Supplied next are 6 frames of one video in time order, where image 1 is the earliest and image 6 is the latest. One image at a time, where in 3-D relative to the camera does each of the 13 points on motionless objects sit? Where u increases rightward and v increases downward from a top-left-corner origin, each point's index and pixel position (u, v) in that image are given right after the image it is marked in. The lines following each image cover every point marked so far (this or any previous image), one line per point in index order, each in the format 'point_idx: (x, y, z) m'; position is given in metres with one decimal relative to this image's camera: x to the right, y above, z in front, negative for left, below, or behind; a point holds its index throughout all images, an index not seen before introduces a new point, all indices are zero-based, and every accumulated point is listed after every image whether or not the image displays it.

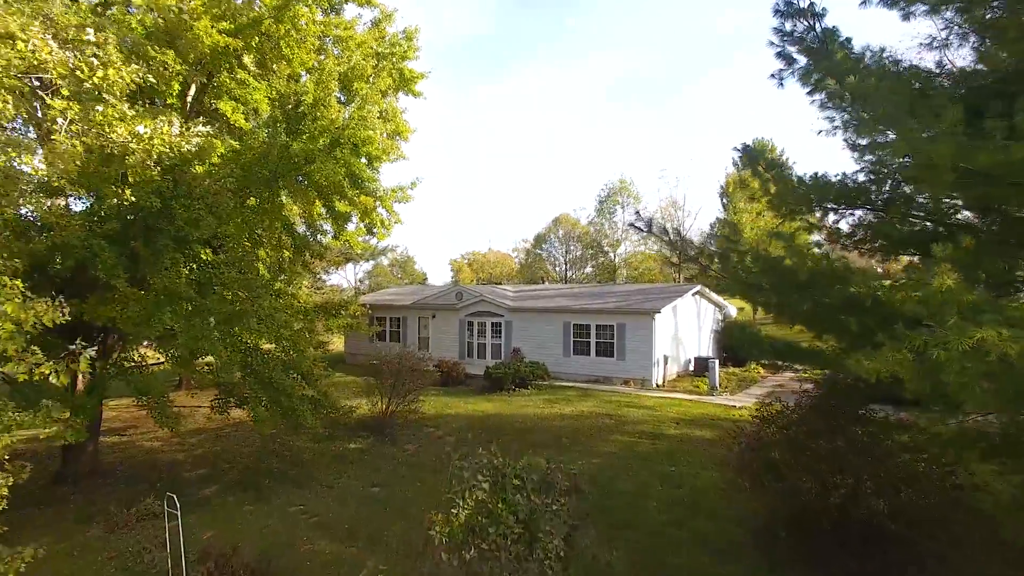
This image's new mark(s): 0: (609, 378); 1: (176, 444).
0: (+2.5, -2.4, +19.2) m
1: (-6.9, -3.2, +15.2) m
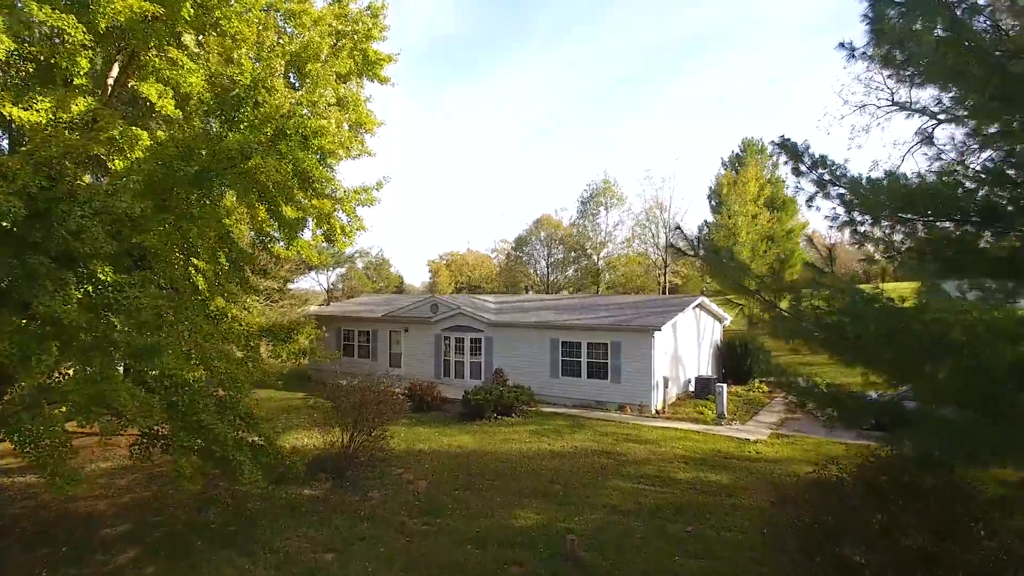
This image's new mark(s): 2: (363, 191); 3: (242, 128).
0: (+2.1, -2.7, +17.2) m
1: (-7.2, -3.5, +12.9) m
2: (-2.8, +1.8, +14.0) m
3: (-3.6, +2.2, +10.0) m
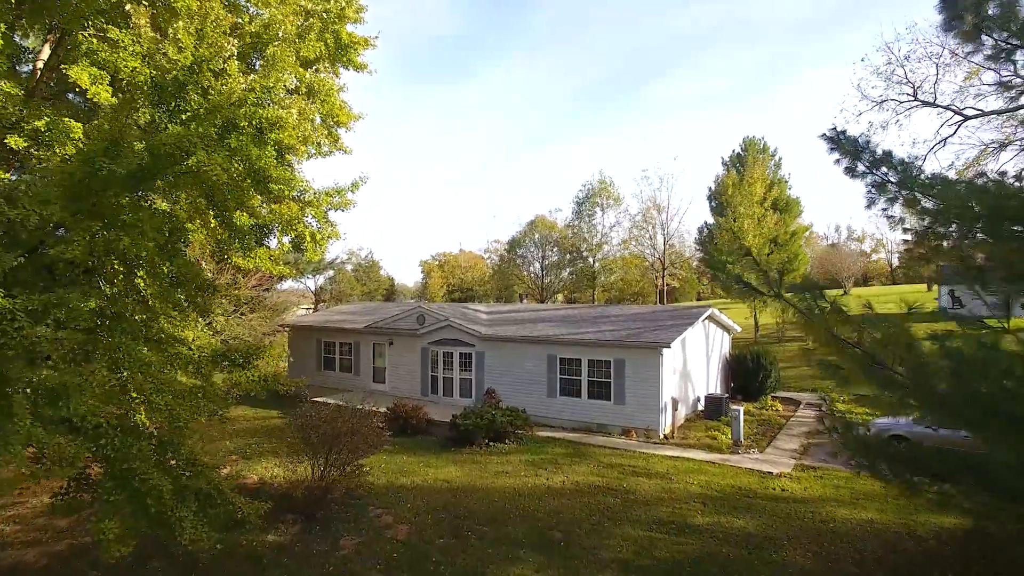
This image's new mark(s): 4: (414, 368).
0: (+2.0, -2.9, +15.6) m
1: (-7.3, -3.7, +11.2) m
2: (-2.9, +1.6, +12.4) m
3: (-3.7, +1.9, +8.4) m
4: (-2.6, -2.1, +19.2) m
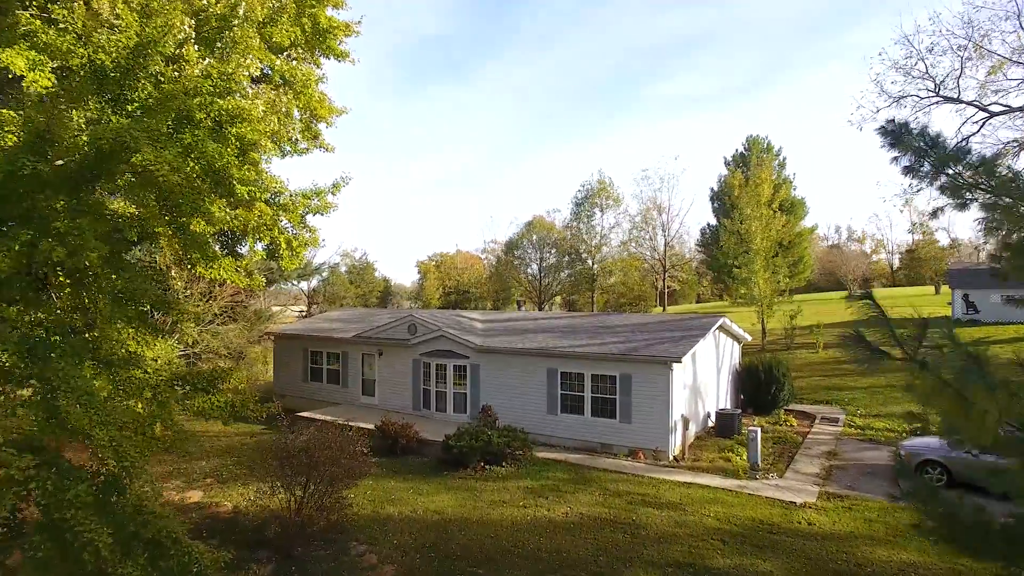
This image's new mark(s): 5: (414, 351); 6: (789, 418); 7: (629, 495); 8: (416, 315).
0: (+1.9, -3.1, +14.4) m
1: (-7.4, -3.9, +10.0) m
2: (-3.0, +1.4, +11.2) m
3: (-3.7, +1.7, +7.2) m
4: (-2.6, -2.3, +18.0) m
5: (-2.3, -1.5, +17.8) m
6: (+6.7, -3.1, +17.9) m
7: (+1.9, -3.3, +11.8) m
8: (-2.3, -0.6, +17.7) m
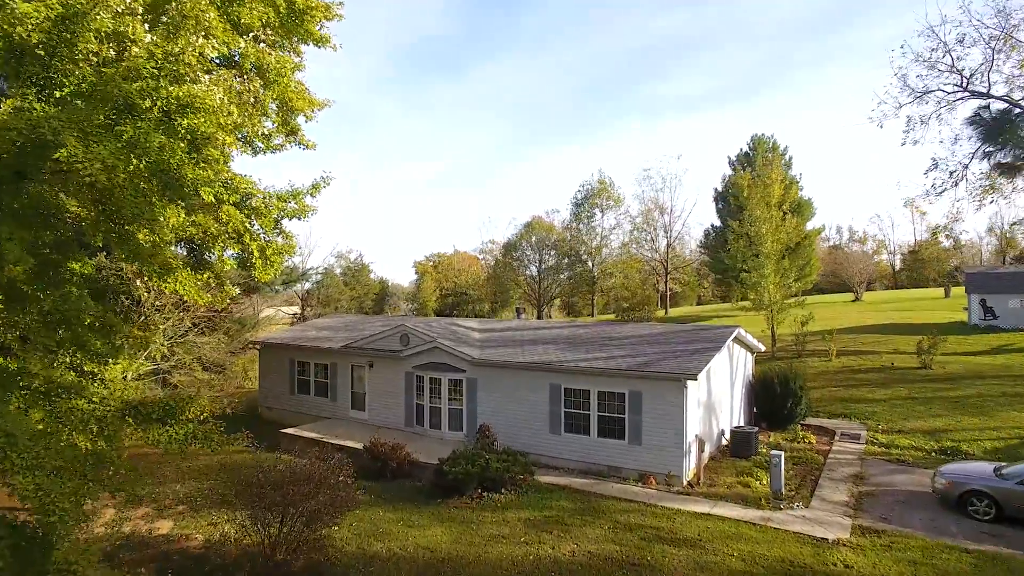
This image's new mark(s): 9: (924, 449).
0: (+1.9, -3.3, +13.3) m
1: (-7.4, -4.1, +8.9) m
2: (-3.0, +1.2, +10.1) m
3: (-3.7, +1.6, +6.1) m
4: (-2.6, -2.4, +16.9) m
5: (-2.4, -1.7, +16.6) m
6: (+6.7, -3.3, +16.8) m
7: (+1.9, -3.5, +10.7) m
8: (-2.3, -0.8, +16.5) m
9: (+8.3, -3.2, +14.9) m
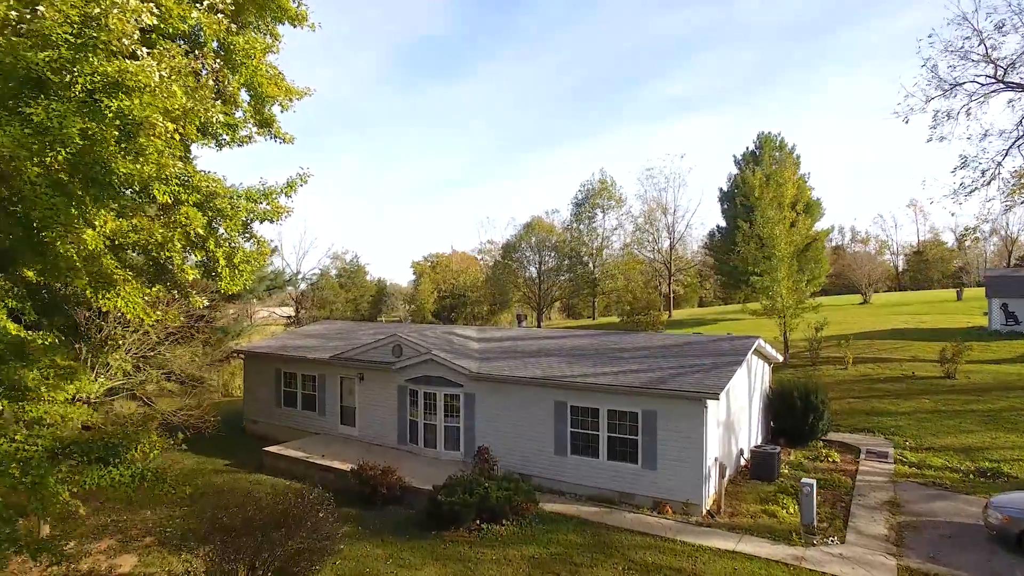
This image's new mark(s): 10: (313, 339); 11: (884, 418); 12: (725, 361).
0: (+1.9, -3.4, +12.1) m
1: (-7.3, -4.3, +7.7) m
2: (-2.9, +1.1, +8.9) m
3: (-3.7, +1.4, +4.9) m
4: (-2.6, -2.6, +15.7) m
5: (-2.3, -1.8, +15.4) m
6: (+6.7, -3.5, +15.6) m
7: (+1.9, -3.6, +9.5) m
8: (-2.3, -1.0, +15.3) m
9: (+8.3, -3.4, +13.7) m
10: (-5.2, -1.3, +19.2) m
11: (+9.1, -3.2, +18.1) m
12: (+3.6, -1.3, +12.6) m
